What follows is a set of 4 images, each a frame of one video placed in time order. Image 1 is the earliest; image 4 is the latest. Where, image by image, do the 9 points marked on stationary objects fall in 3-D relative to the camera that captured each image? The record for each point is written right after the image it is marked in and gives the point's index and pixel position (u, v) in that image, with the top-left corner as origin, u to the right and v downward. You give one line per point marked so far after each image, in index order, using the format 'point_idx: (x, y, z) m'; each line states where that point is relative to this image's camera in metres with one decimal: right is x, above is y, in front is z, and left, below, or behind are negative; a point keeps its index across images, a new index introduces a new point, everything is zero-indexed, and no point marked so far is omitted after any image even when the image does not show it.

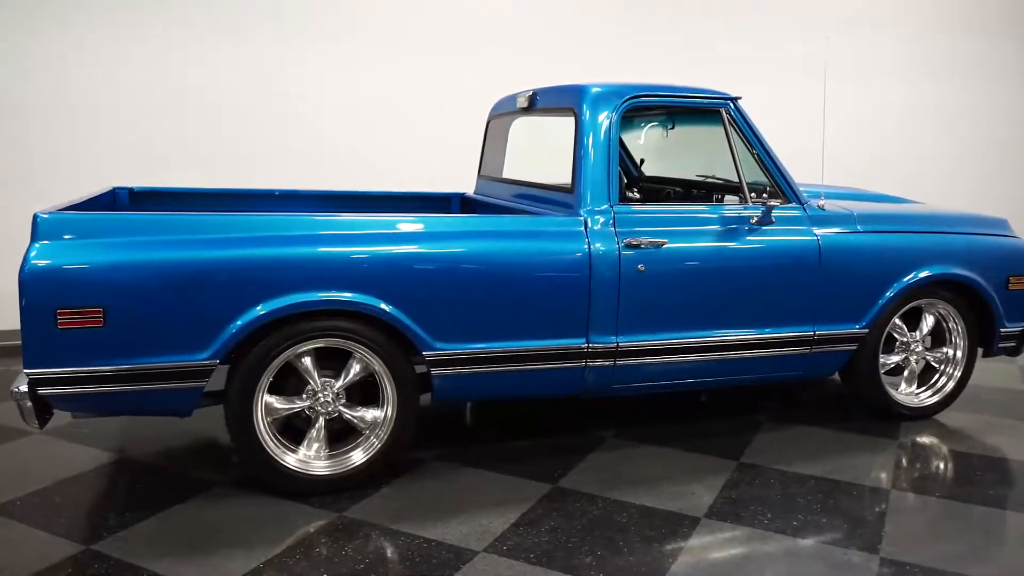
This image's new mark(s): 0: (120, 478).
0: (-1.6, -0.8, +3.0) m
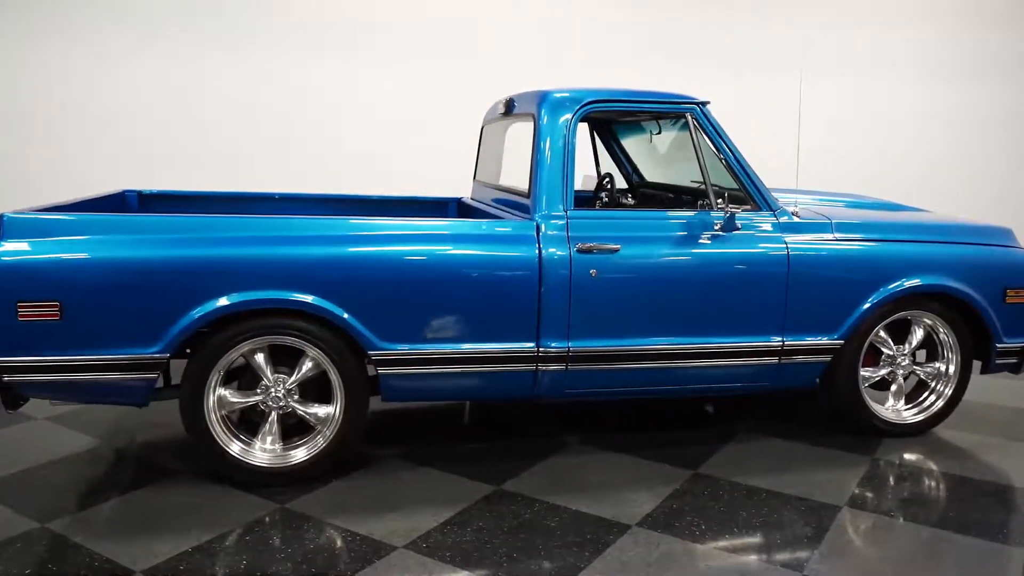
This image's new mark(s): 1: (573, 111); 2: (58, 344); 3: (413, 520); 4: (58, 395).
0: (-1.8, -0.8, +3.2) m
1: (+0.2, +0.8, +3.2) m
2: (-1.7, -0.2, +2.7) m
3: (-0.4, -0.9, +2.7) m
4: (-1.7, -0.4, +2.8) m
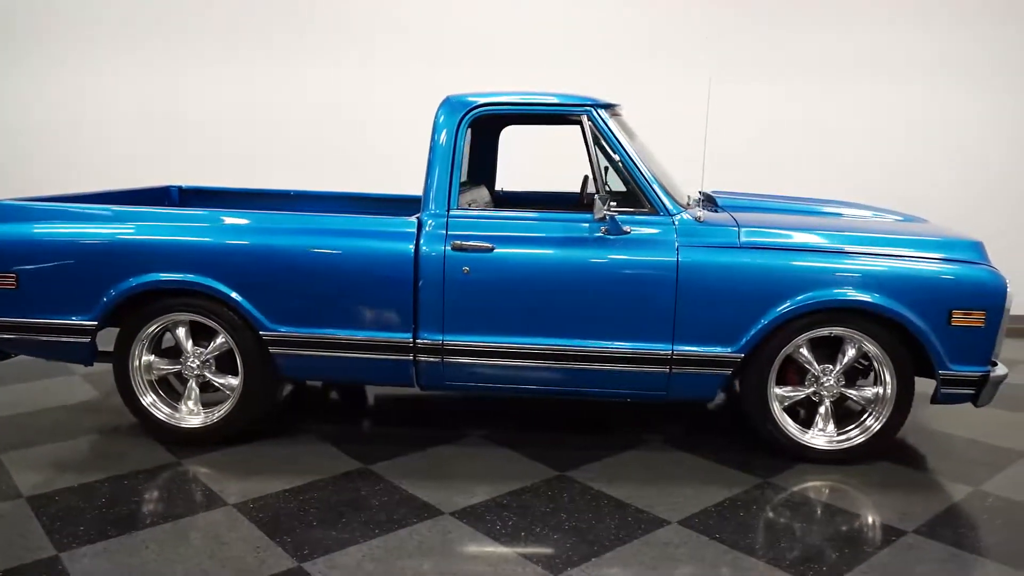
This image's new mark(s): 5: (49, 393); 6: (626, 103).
0: (-2.3, -0.7, +3.8) m
1: (-0.2, +0.8, +3.3) m
2: (-2.2, -0.1, +3.3) m
3: (-1.0, -0.8, +3.0) m
4: (-2.3, -0.3, +3.4) m
5: (-2.6, -0.6, +4.1) m
6: (+0.8, +1.4, +5.5) m
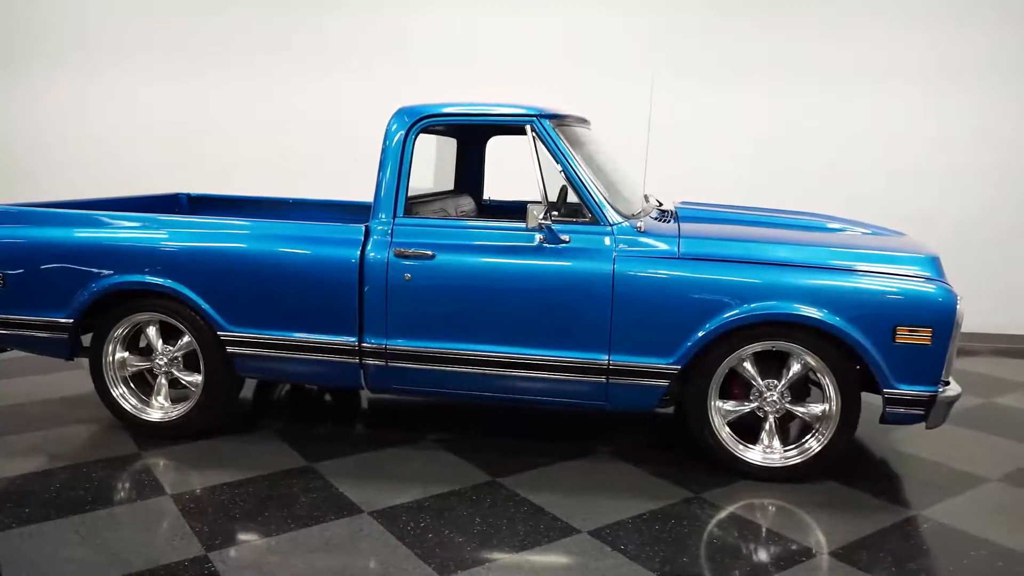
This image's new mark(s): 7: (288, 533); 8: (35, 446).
0: (-2.5, -0.7, +4.1) m
1: (-0.4, +0.8, +3.4) m
2: (-2.5, -0.1, +3.6) m
3: (-1.3, -0.8, +3.1) m
4: (-2.5, -0.3, +3.7) m
5: (-2.8, -0.6, +4.4) m
6: (+0.8, +1.3, +5.5) m
7: (-0.8, -0.9, +2.6) m
8: (-2.3, -0.8, +3.5) m
